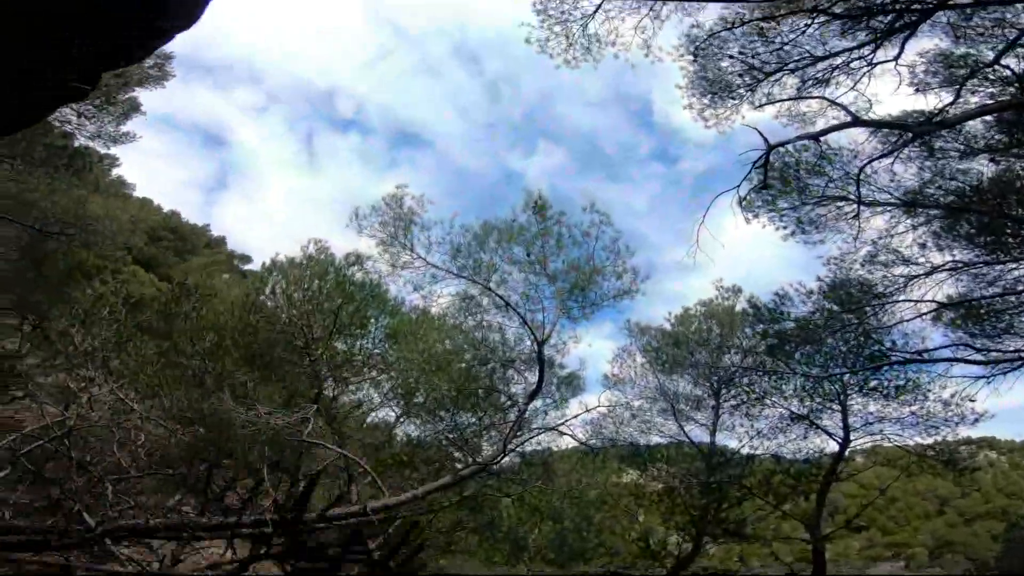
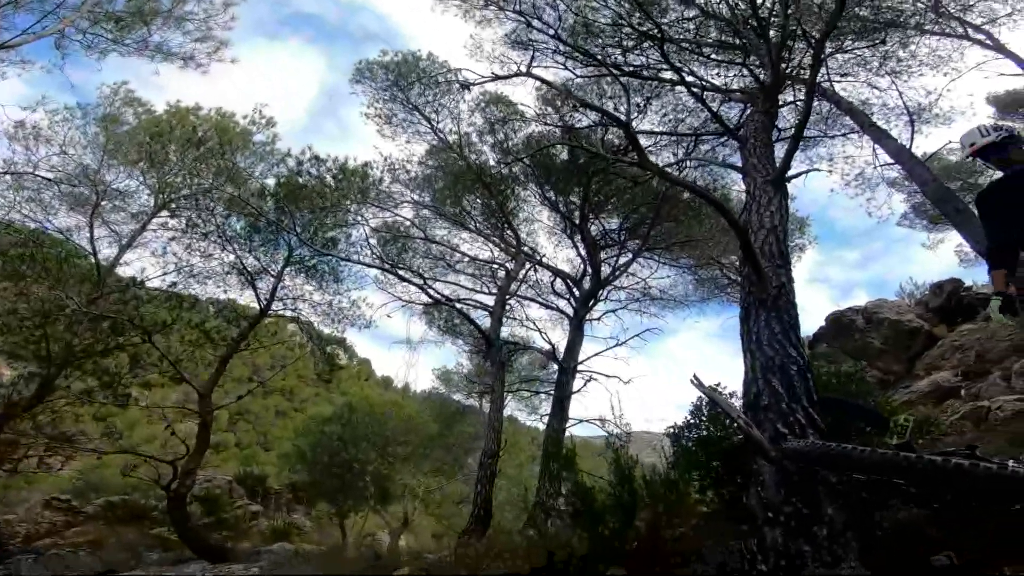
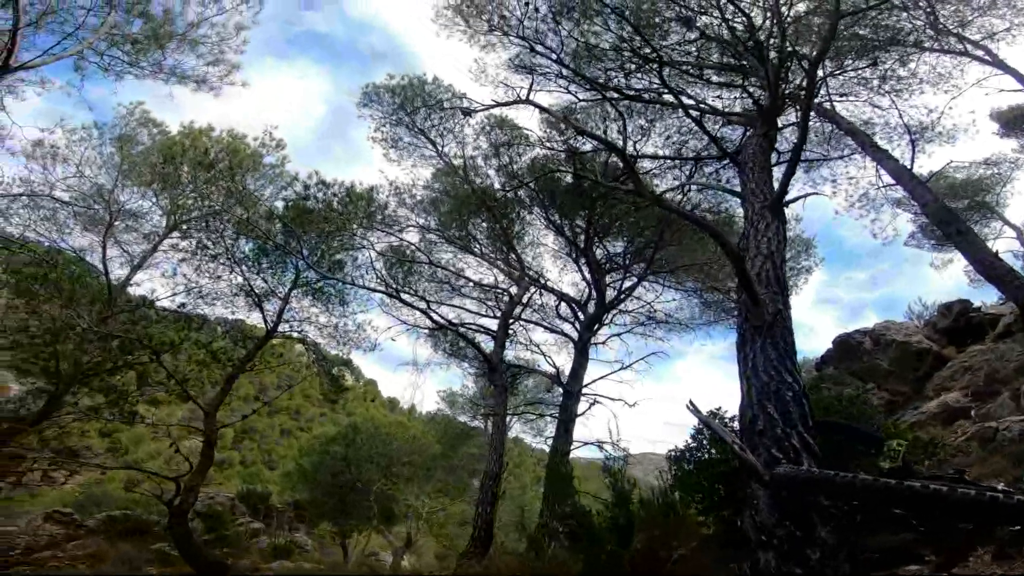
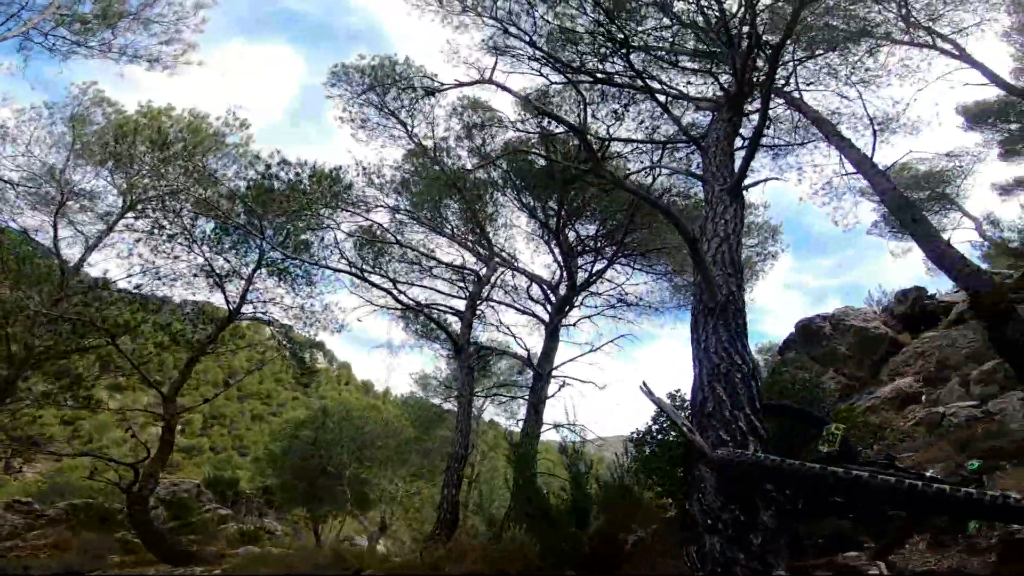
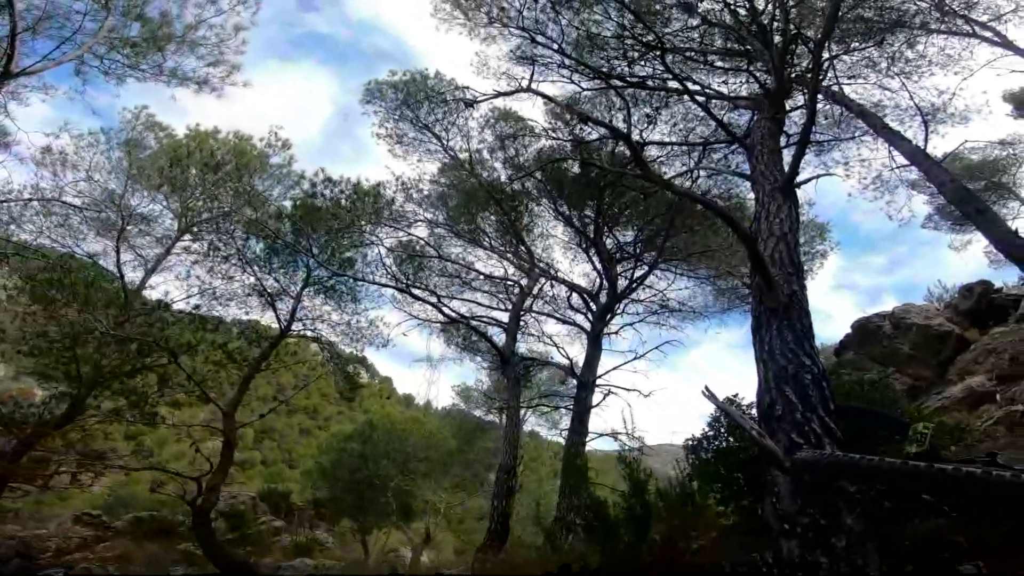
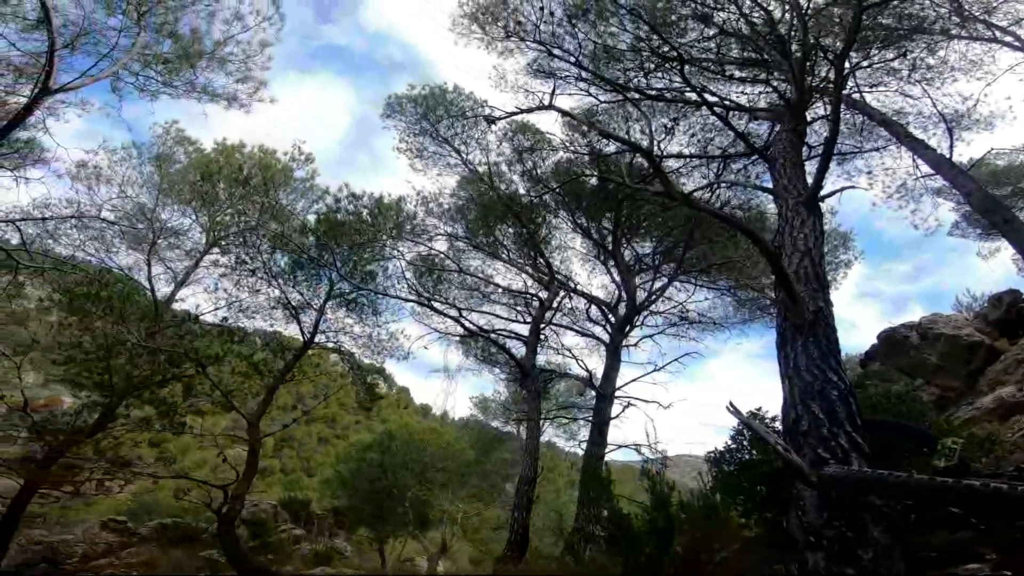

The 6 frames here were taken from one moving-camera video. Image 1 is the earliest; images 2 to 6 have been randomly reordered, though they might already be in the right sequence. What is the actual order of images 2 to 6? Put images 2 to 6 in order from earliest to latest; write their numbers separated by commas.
4, 3, 6, 5, 2
